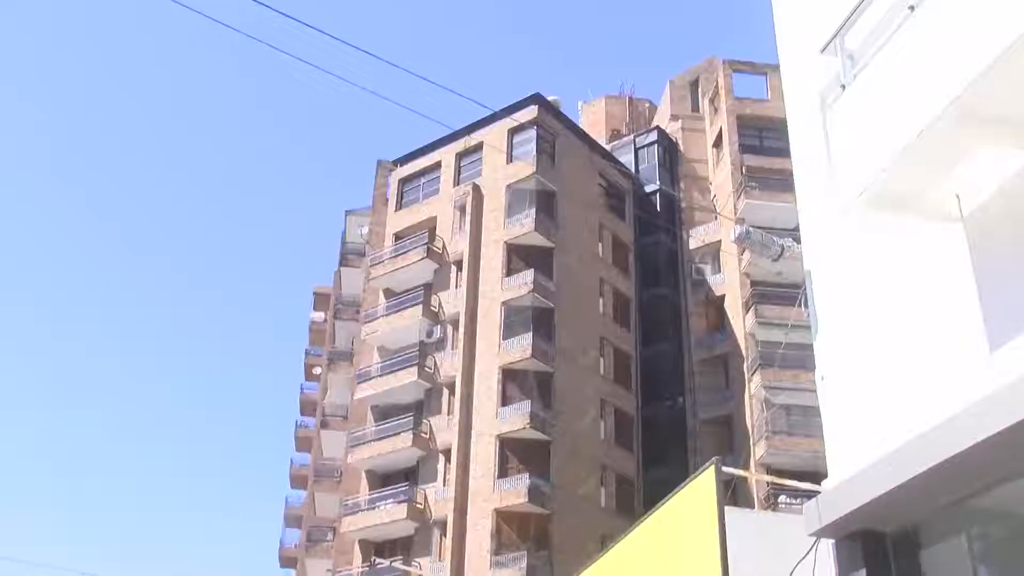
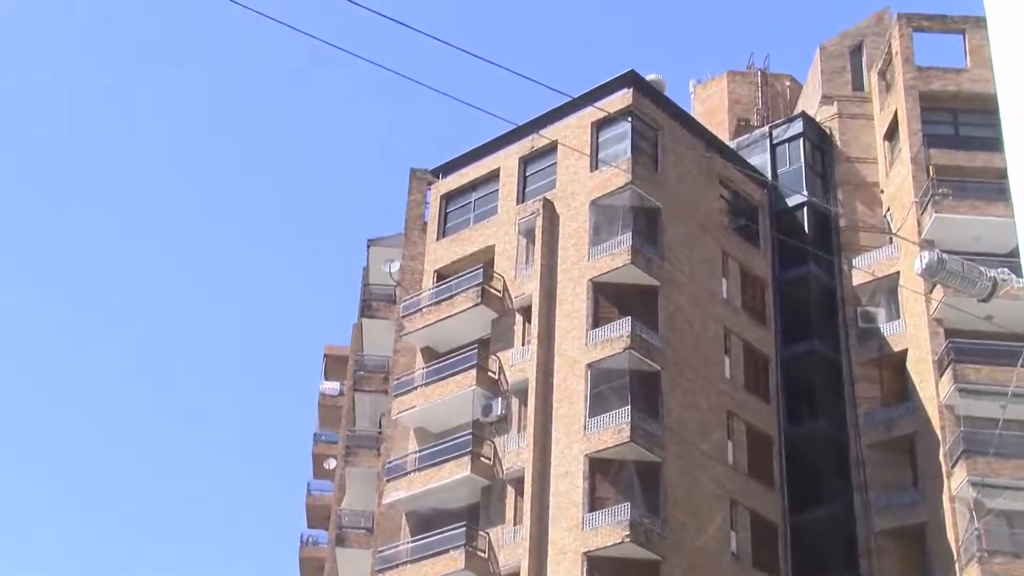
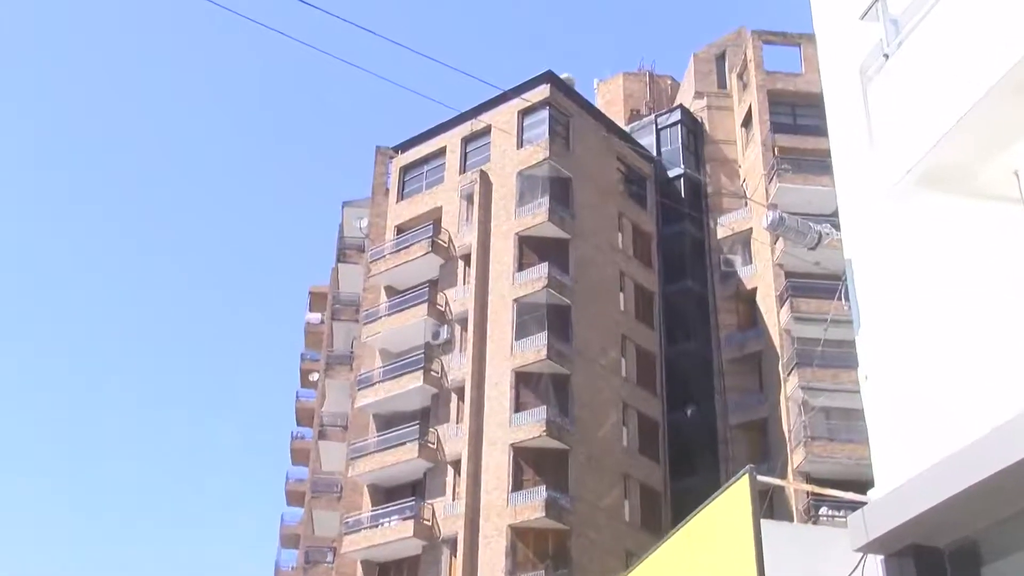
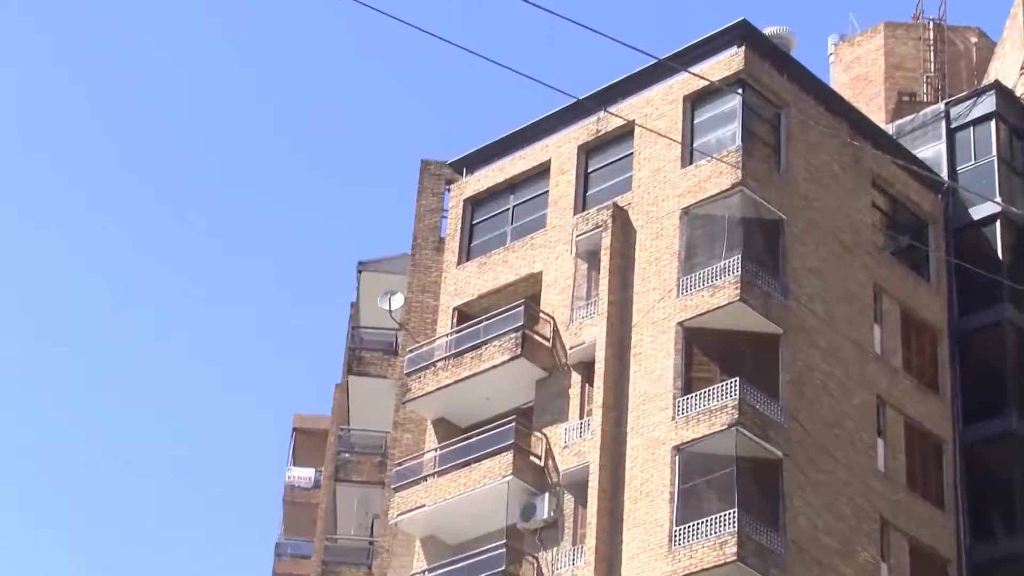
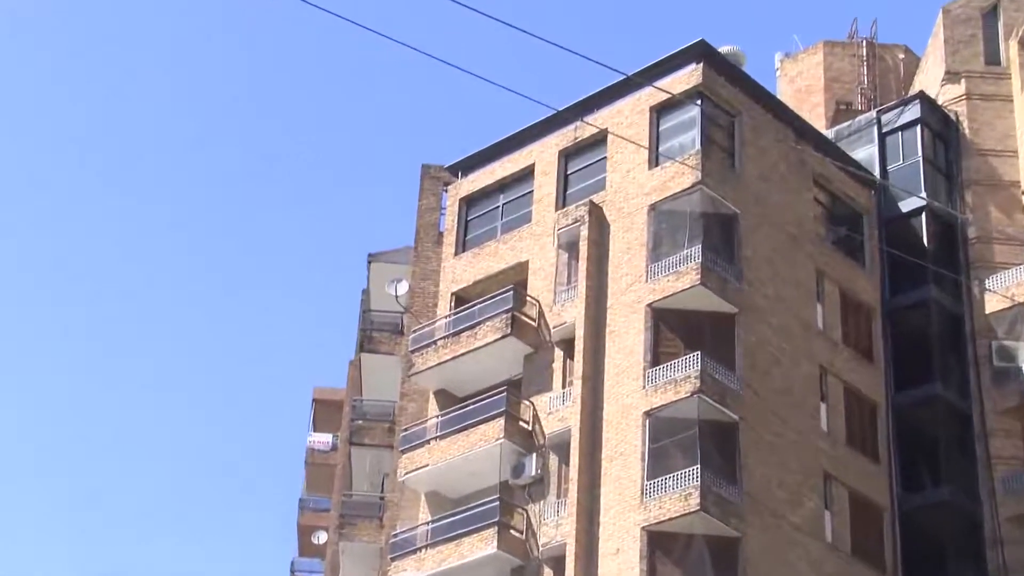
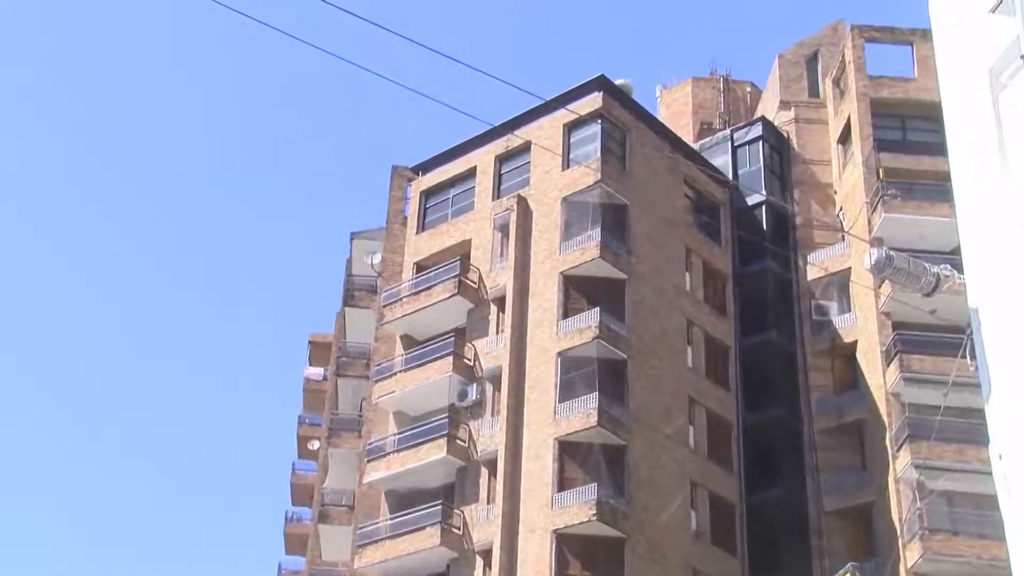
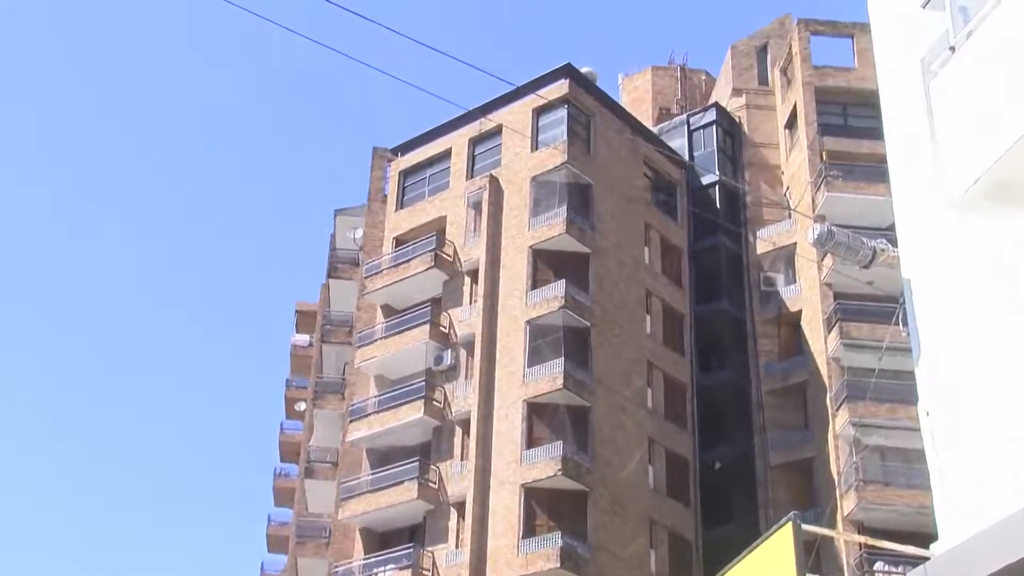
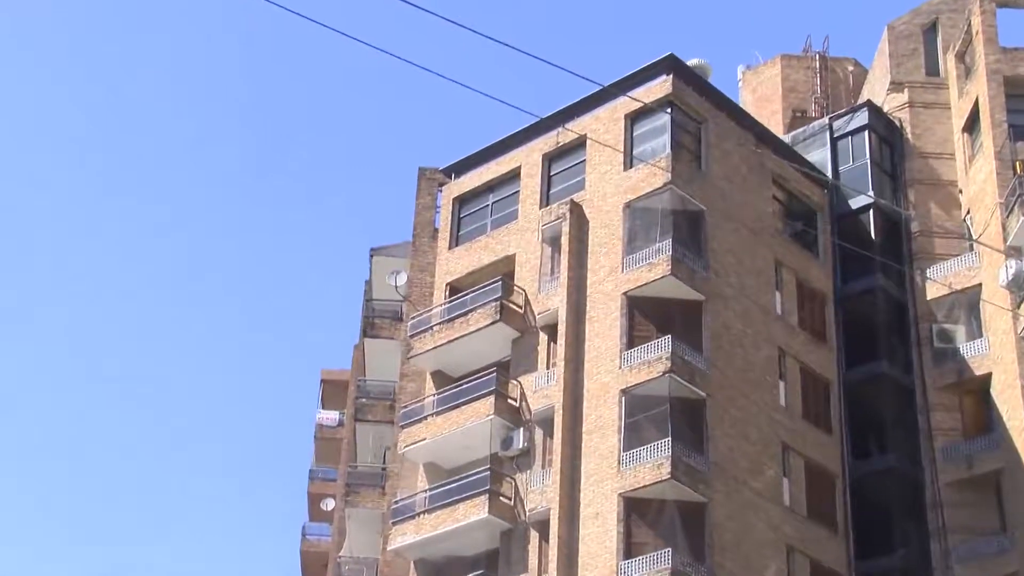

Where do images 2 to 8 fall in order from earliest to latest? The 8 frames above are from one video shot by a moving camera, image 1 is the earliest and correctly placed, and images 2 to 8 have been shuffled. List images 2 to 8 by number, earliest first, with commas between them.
3, 7, 6, 2, 8, 5, 4
